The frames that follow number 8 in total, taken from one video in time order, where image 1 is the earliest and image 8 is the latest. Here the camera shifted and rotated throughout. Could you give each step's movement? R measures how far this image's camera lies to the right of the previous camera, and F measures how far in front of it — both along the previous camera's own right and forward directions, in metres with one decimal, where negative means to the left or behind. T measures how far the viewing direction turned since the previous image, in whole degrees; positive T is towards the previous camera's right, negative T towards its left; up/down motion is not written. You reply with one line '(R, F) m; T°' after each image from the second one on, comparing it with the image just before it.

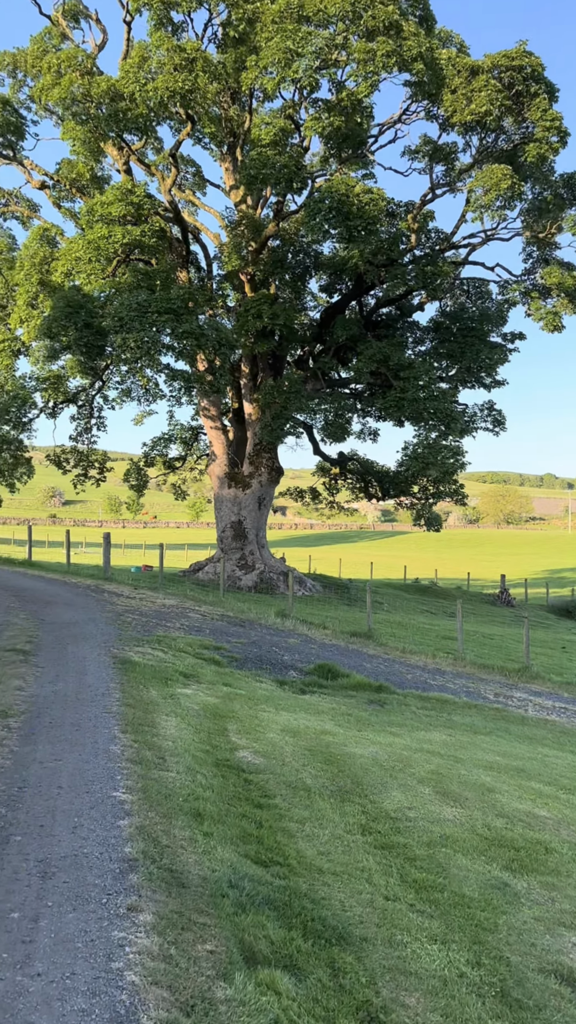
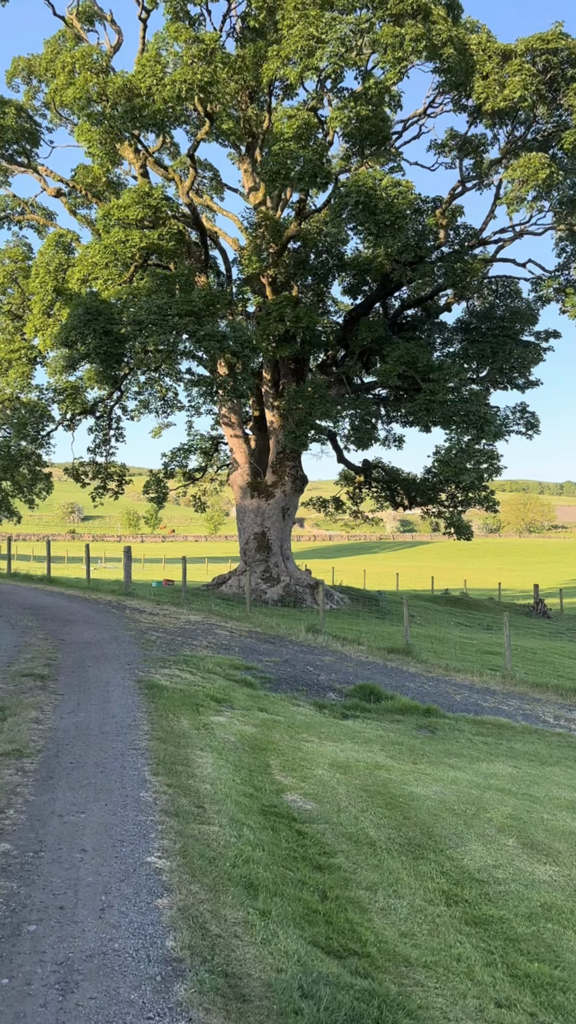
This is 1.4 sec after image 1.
(-0.3, +0.9) m; -1°
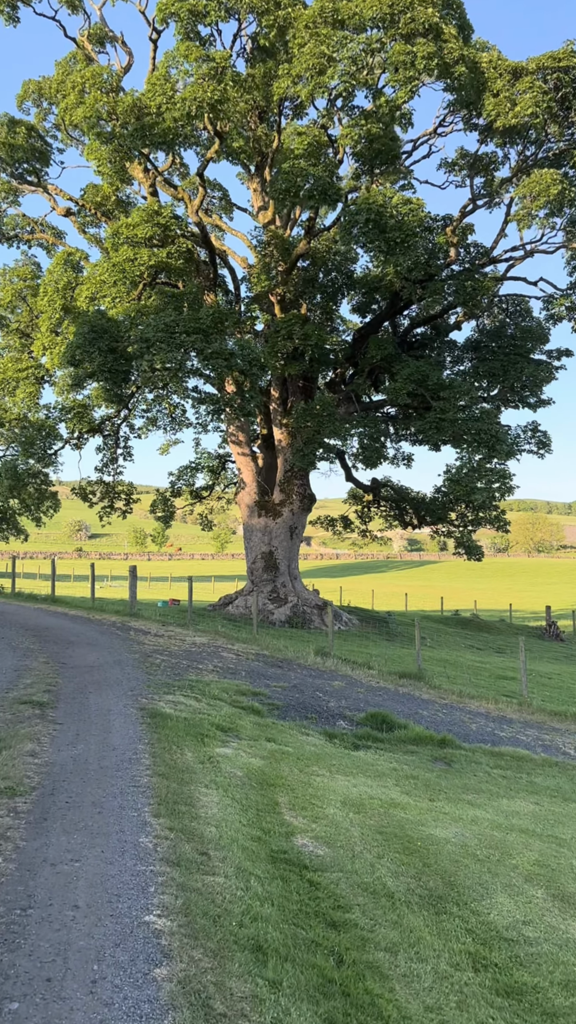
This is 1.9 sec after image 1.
(0.0, +0.3) m; -1°
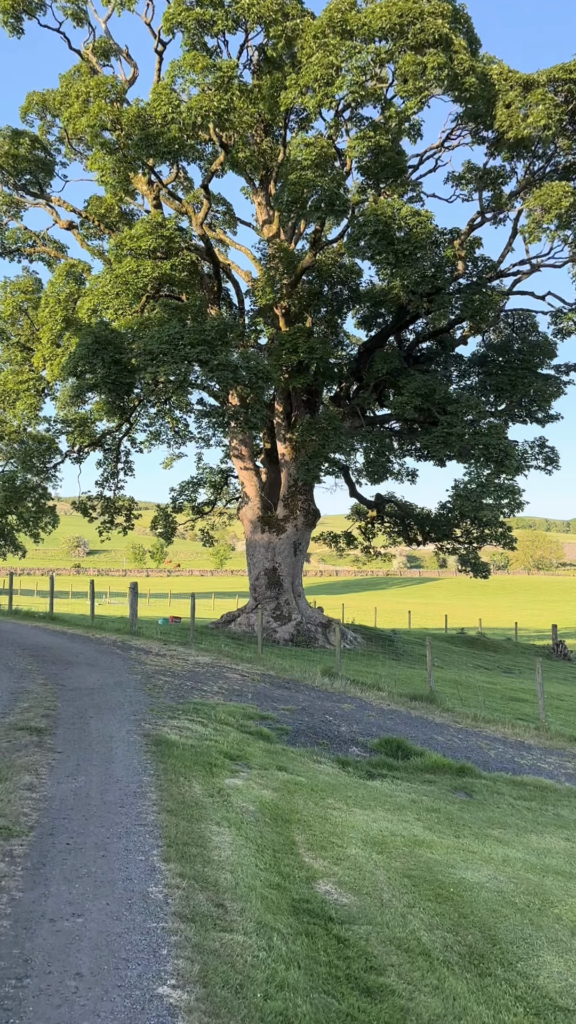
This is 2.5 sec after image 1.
(-0.2, +0.4) m; 0°
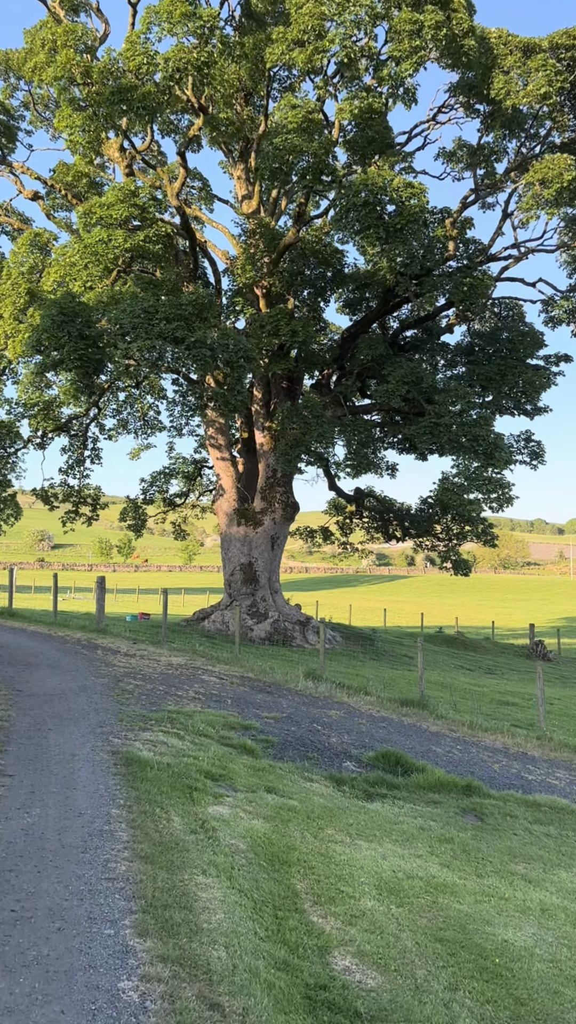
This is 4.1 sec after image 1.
(-0.2, +1.1) m; +2°
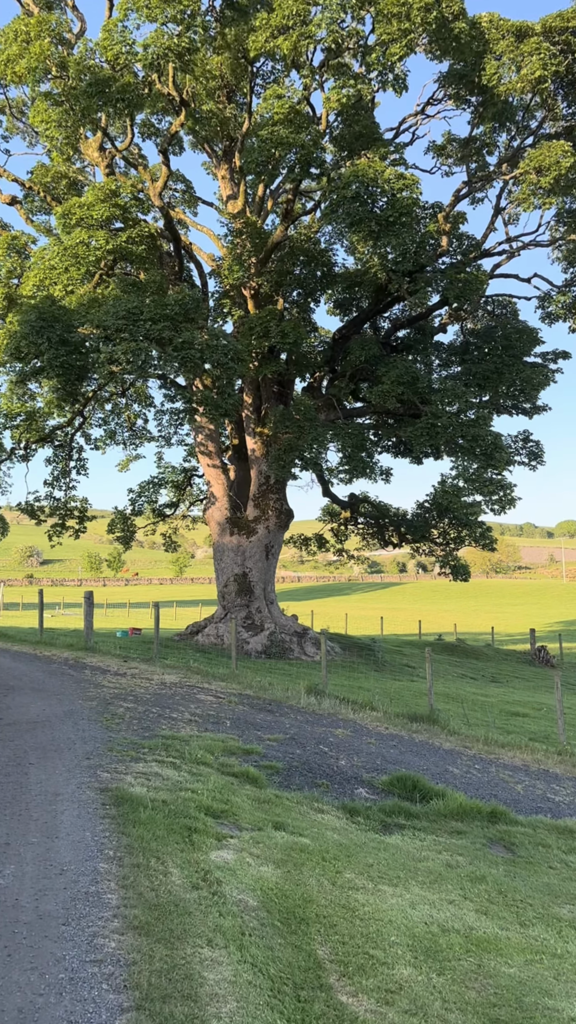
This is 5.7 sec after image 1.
(-0.1, +0.7) m; +1°
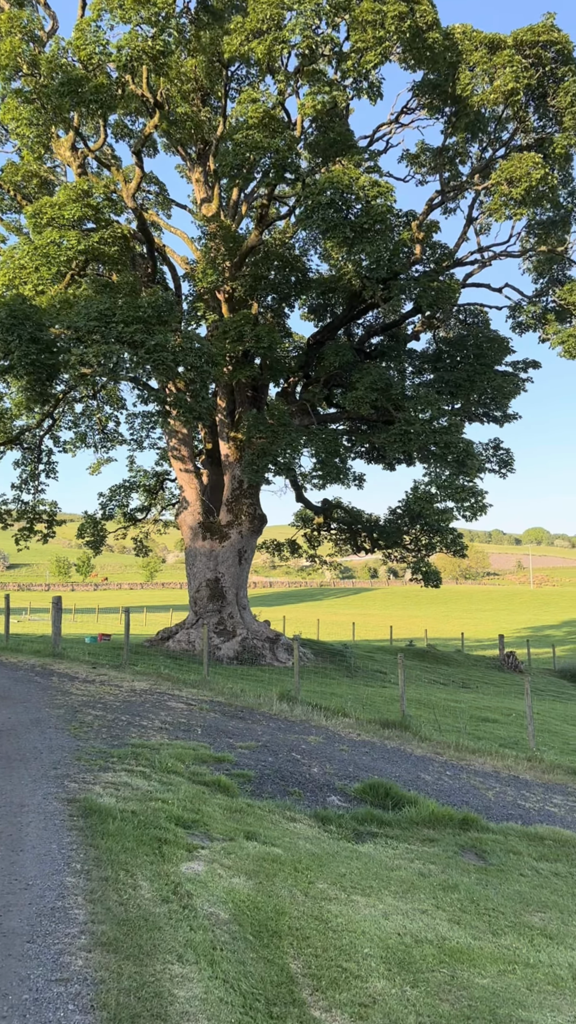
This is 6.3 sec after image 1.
(0.0, +0.1) m; +2°
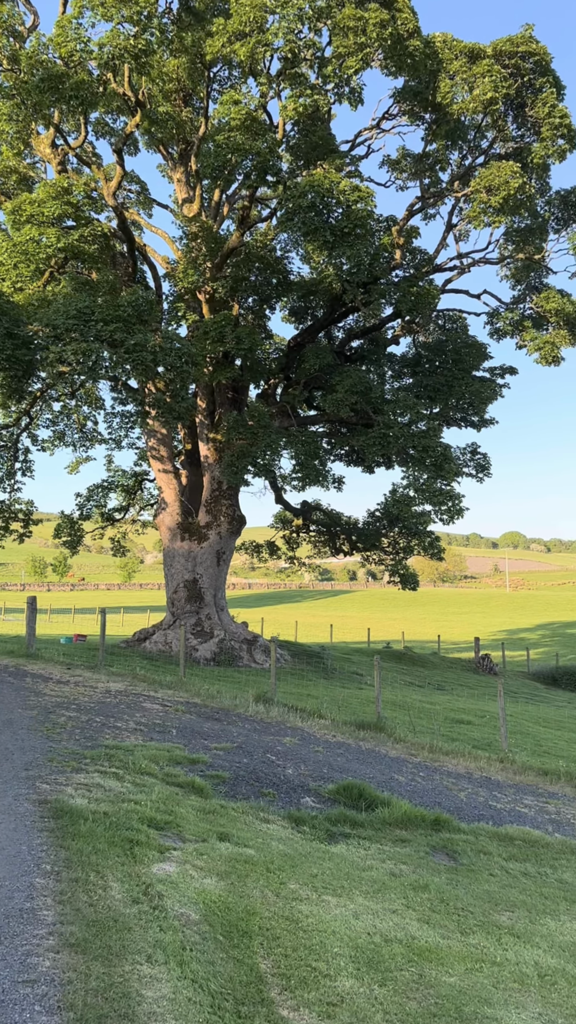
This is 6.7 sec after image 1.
(0.0, 0.0) m; +2°
